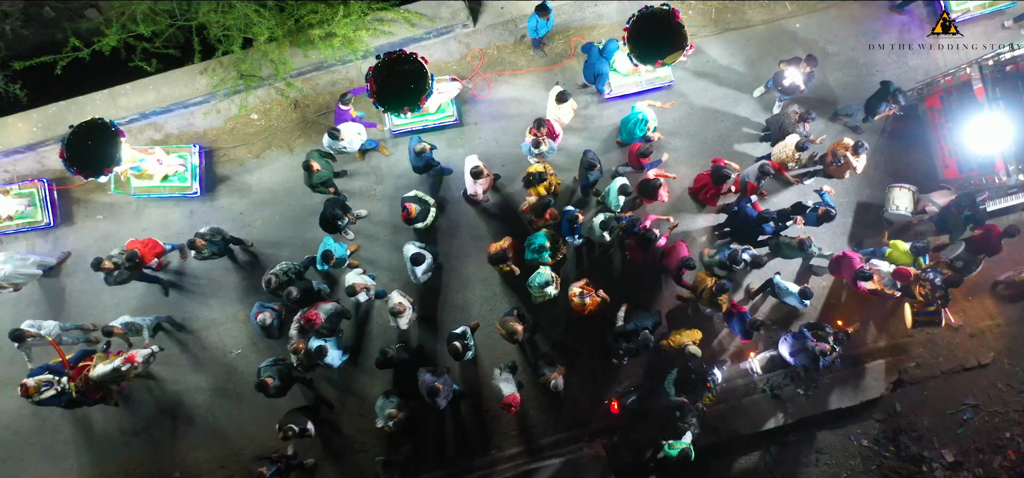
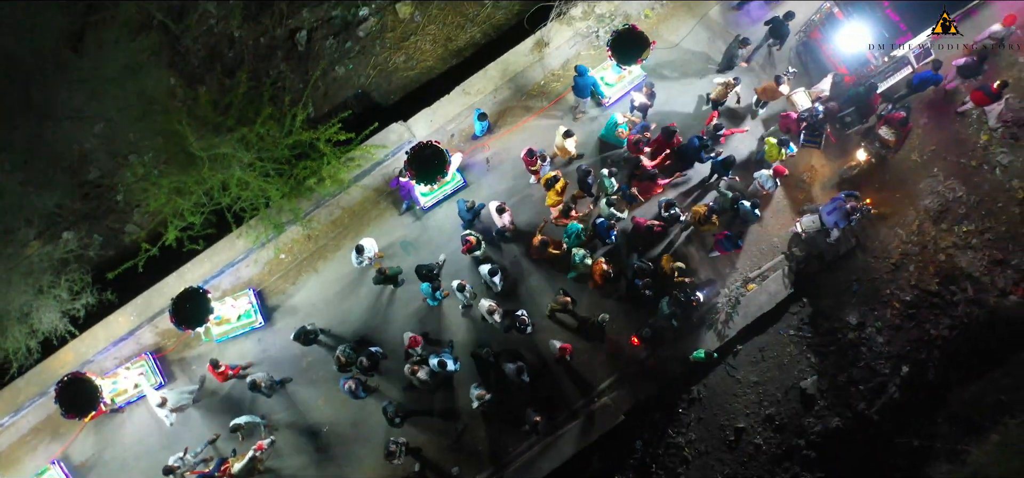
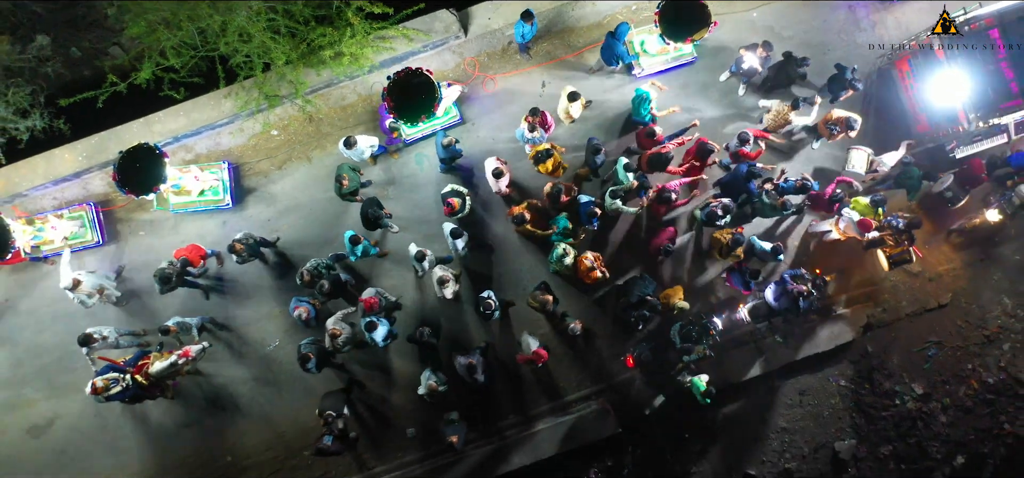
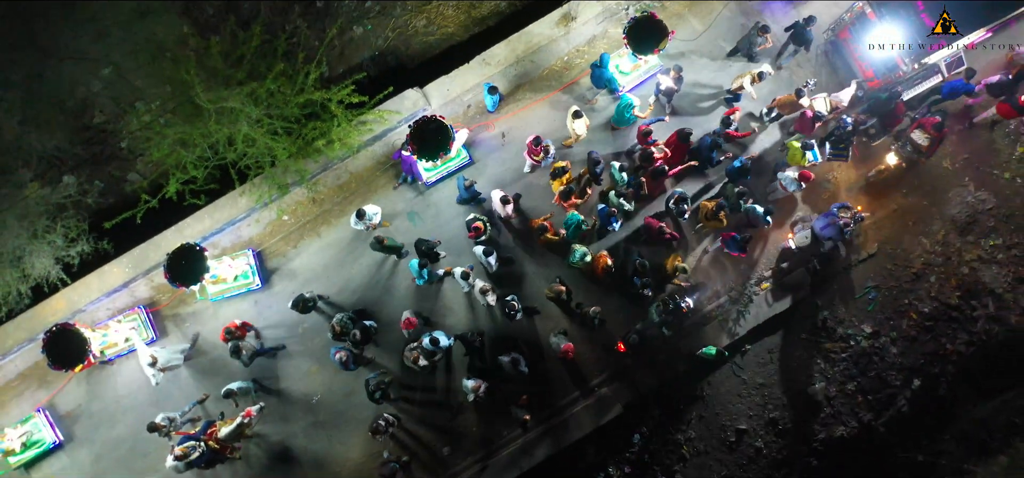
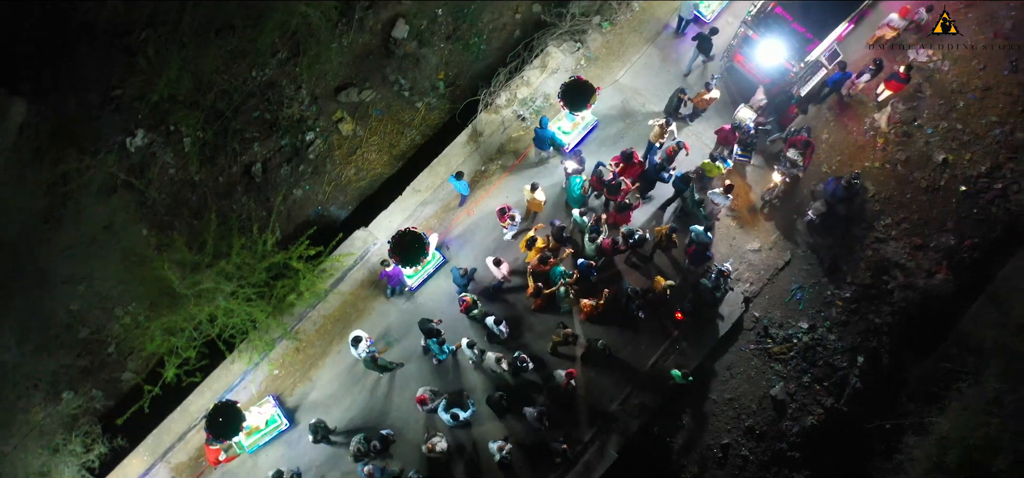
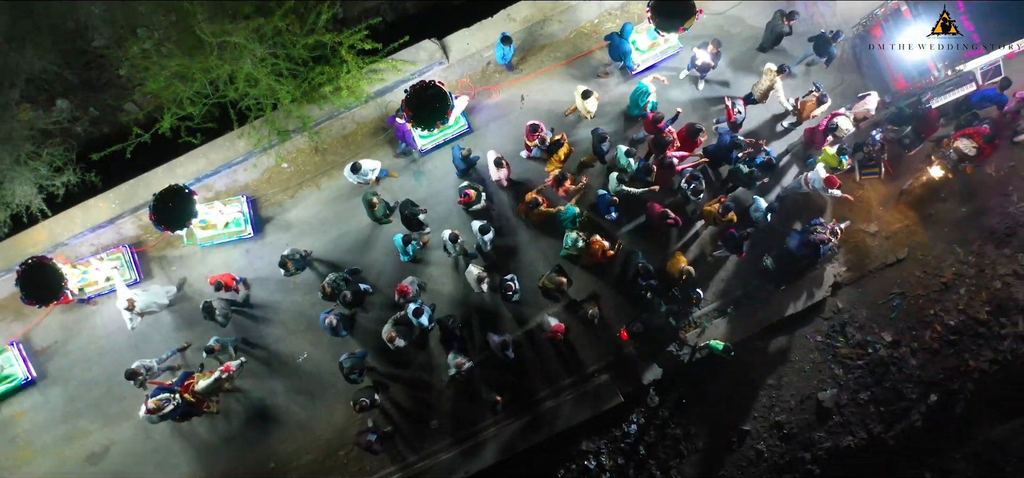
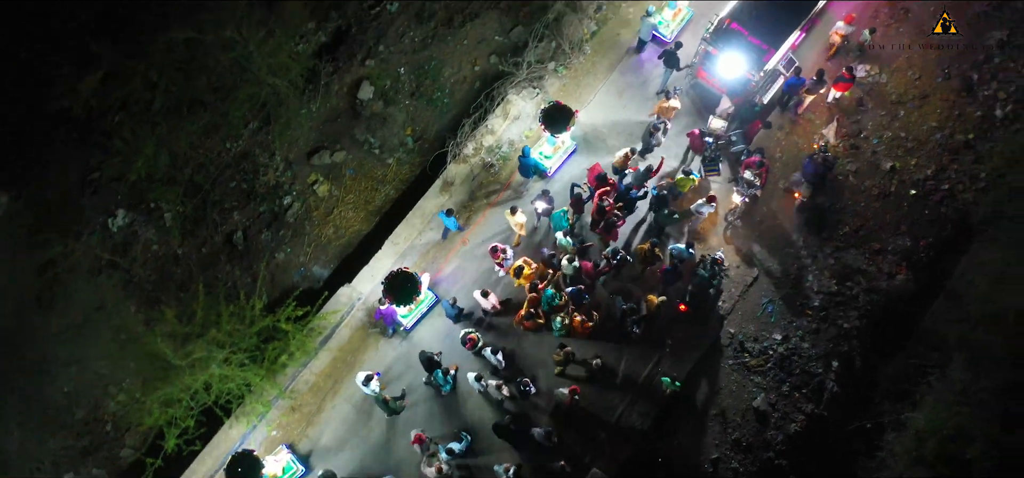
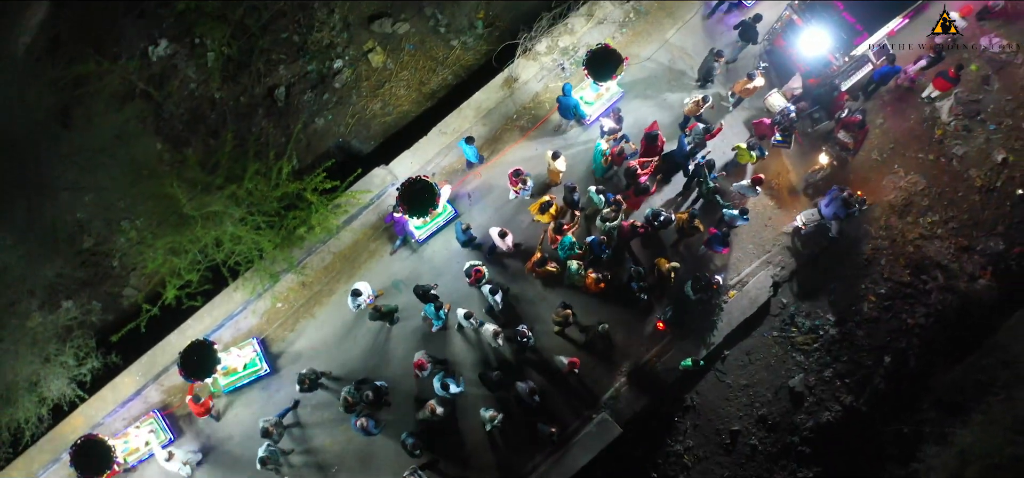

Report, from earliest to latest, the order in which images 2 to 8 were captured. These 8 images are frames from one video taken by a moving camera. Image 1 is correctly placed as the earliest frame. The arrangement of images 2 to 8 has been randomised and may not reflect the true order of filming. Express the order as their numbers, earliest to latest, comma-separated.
3, 6, 4, 2, 8, 5, 7
